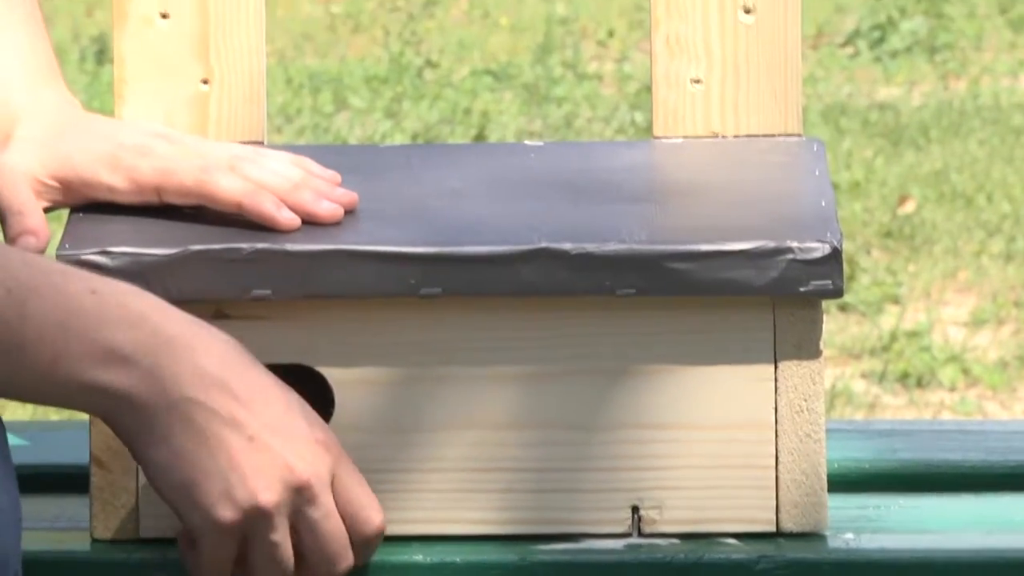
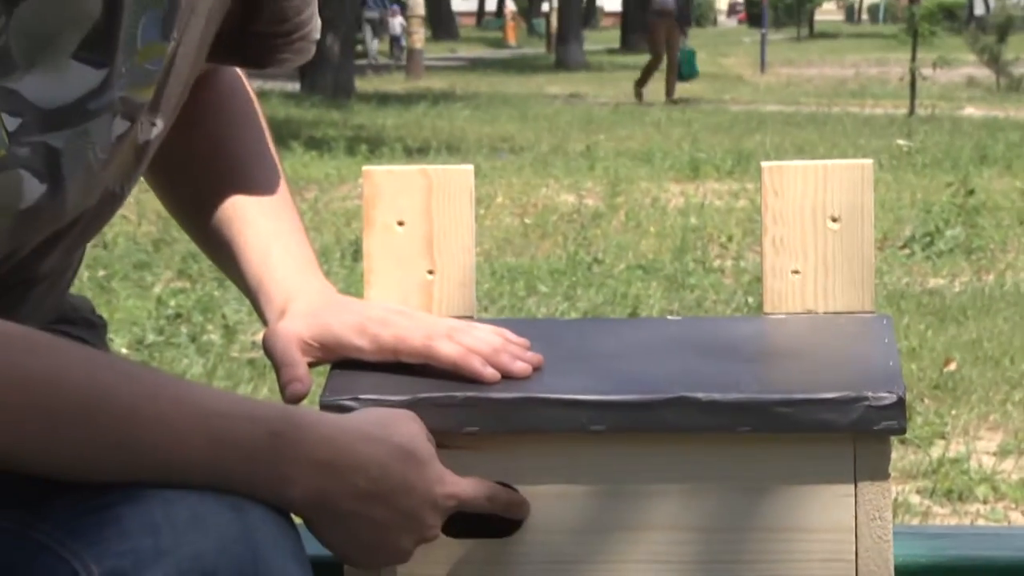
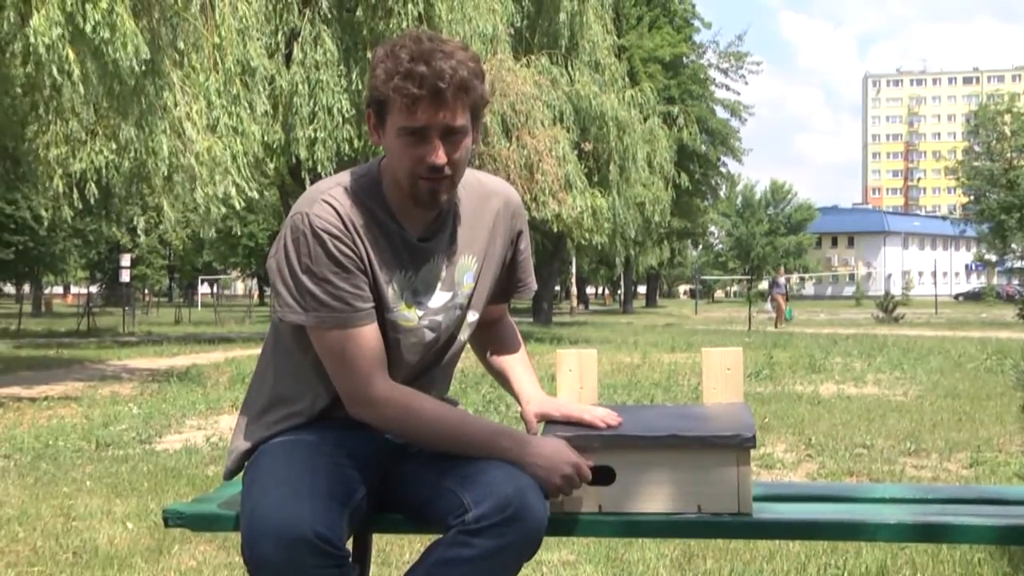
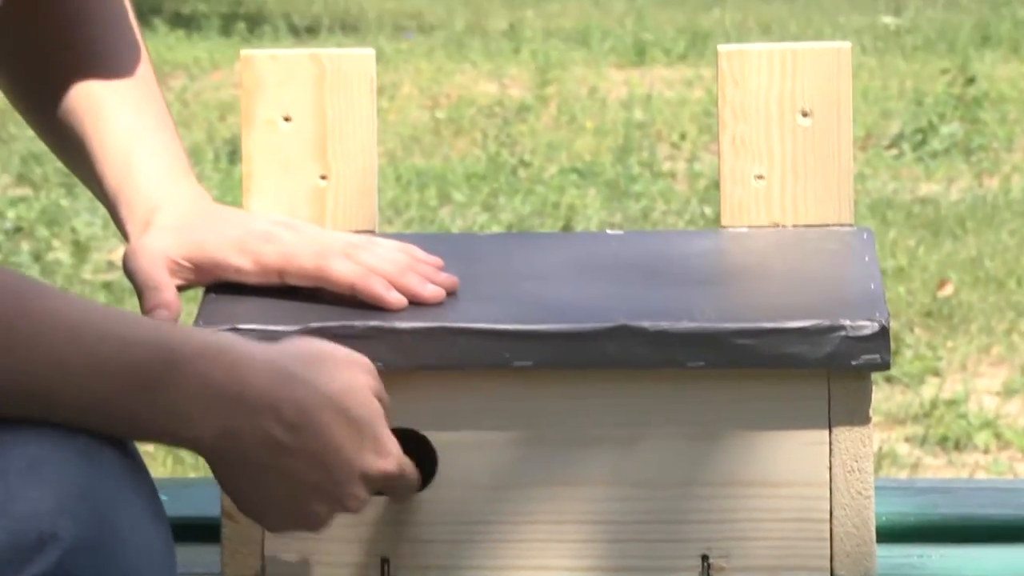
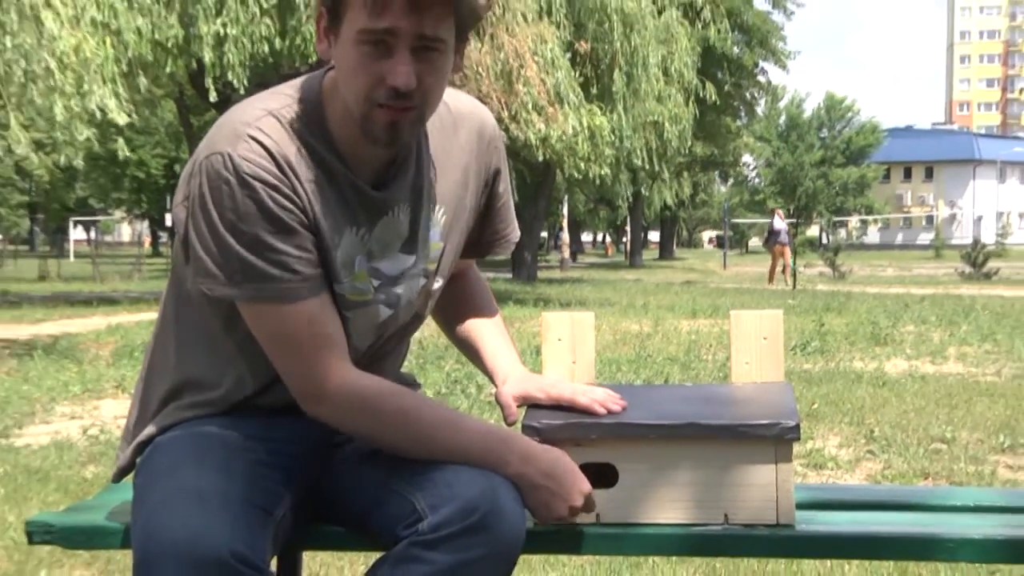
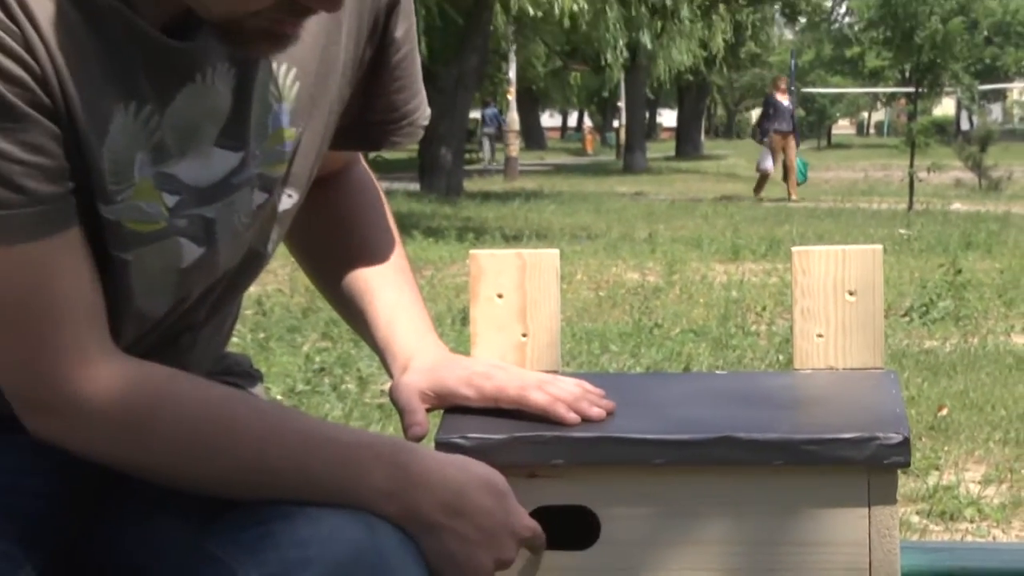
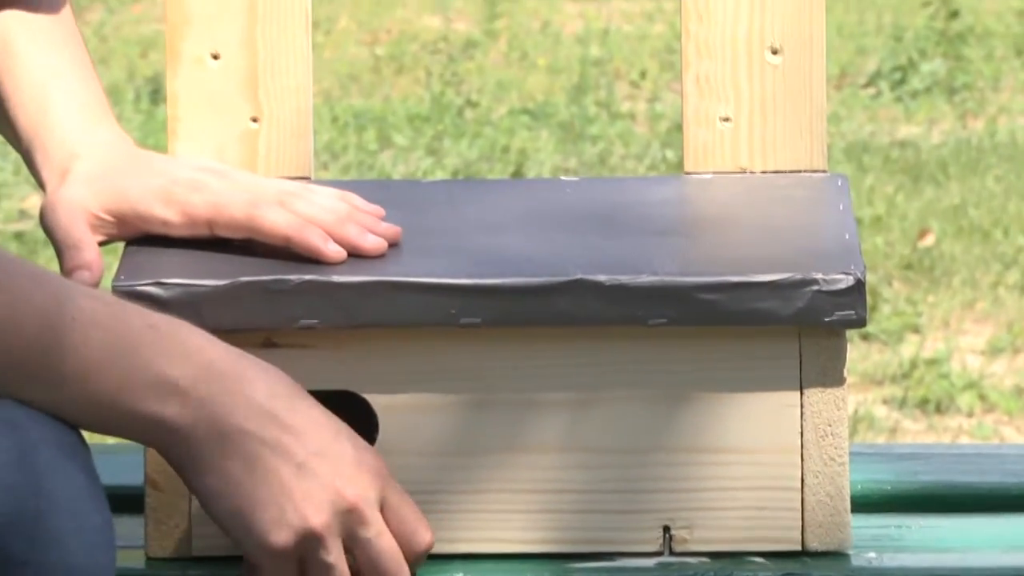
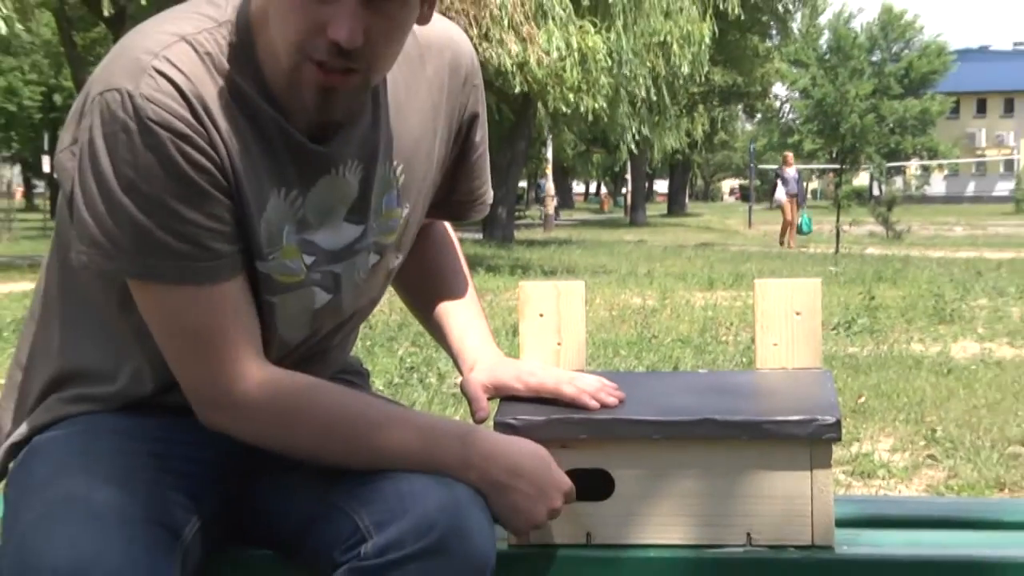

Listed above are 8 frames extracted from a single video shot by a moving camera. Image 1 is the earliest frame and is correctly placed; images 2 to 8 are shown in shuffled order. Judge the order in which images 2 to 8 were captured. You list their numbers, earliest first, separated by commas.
7, 4, 2, 6, 8, 5, 3
